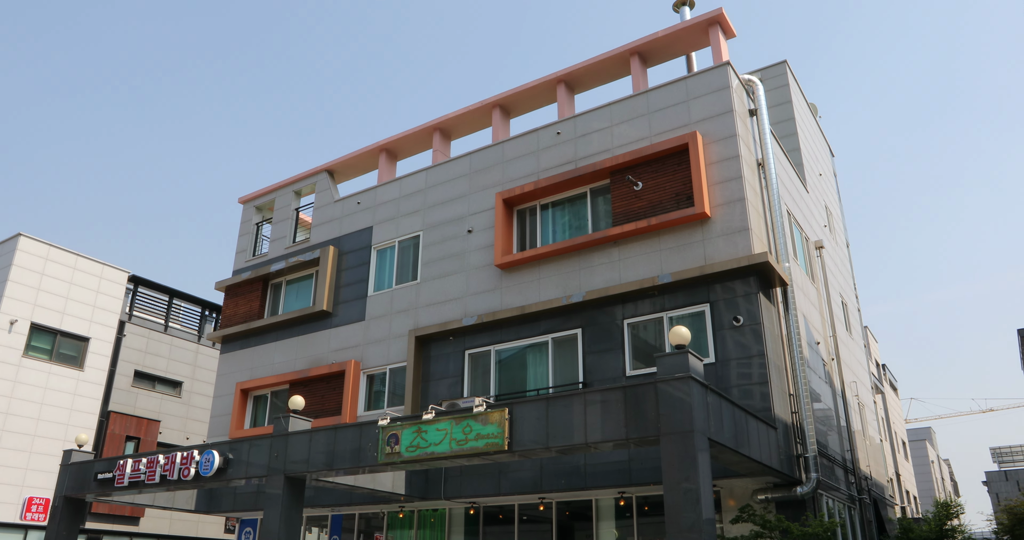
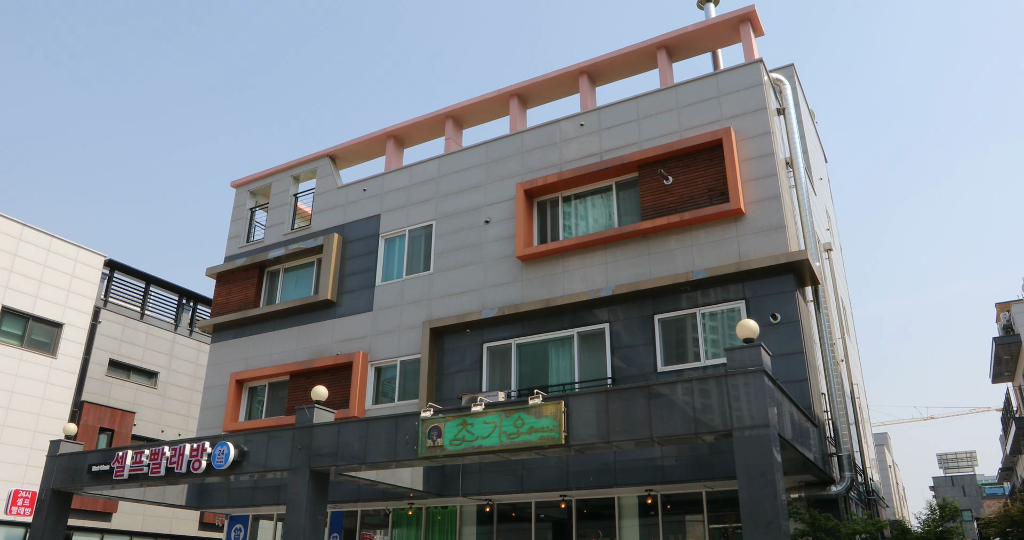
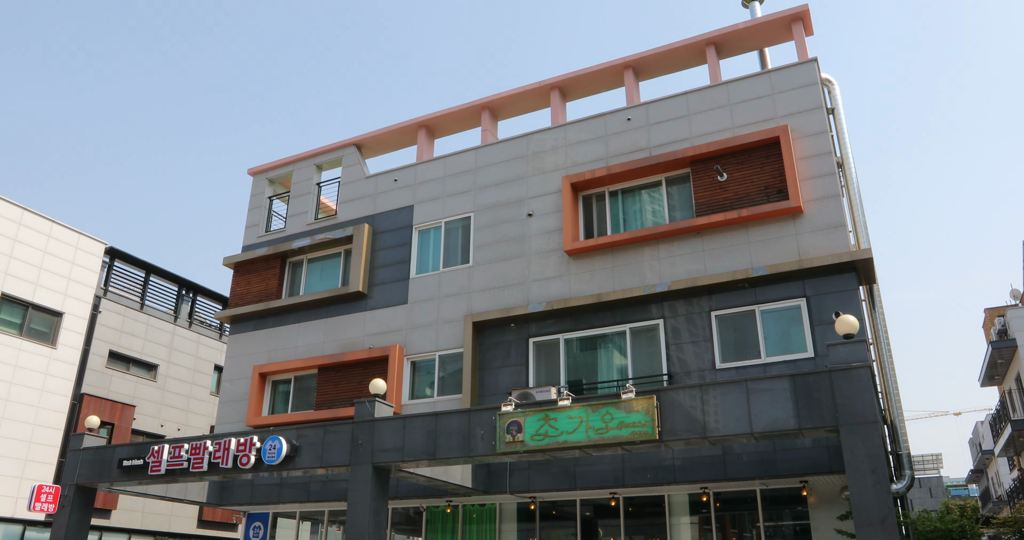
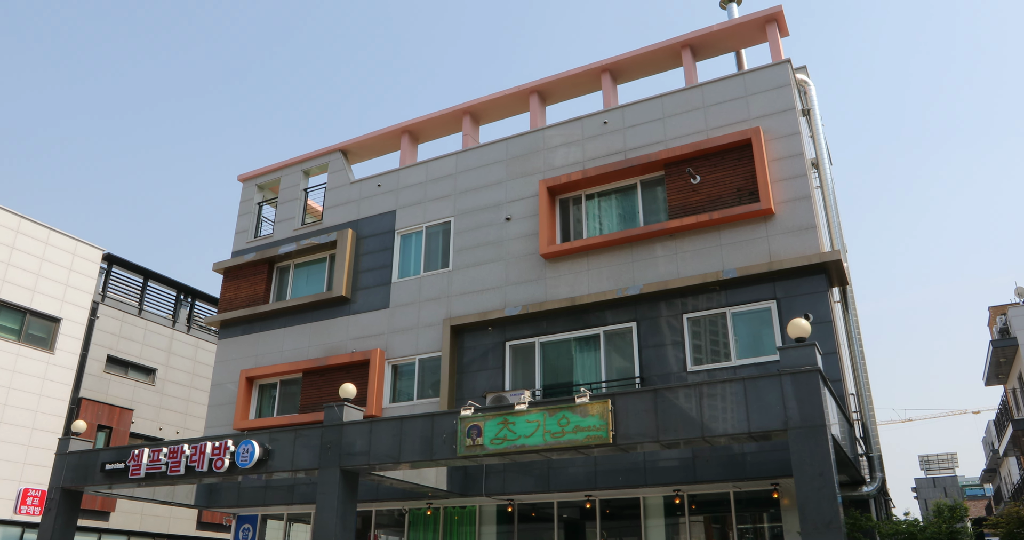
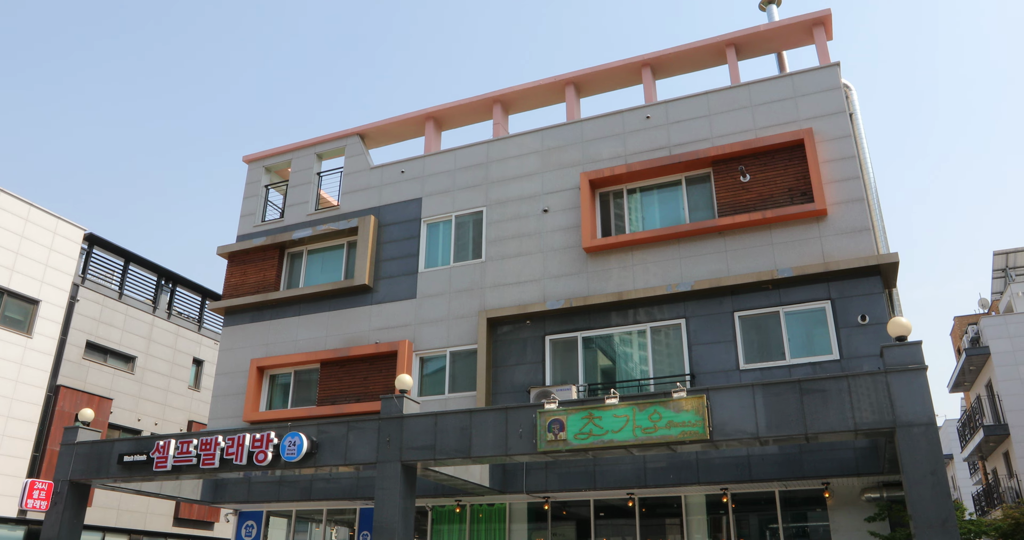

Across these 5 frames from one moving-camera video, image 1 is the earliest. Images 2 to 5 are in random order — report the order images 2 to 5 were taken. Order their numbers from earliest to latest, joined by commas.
2, 4, 3, 5
